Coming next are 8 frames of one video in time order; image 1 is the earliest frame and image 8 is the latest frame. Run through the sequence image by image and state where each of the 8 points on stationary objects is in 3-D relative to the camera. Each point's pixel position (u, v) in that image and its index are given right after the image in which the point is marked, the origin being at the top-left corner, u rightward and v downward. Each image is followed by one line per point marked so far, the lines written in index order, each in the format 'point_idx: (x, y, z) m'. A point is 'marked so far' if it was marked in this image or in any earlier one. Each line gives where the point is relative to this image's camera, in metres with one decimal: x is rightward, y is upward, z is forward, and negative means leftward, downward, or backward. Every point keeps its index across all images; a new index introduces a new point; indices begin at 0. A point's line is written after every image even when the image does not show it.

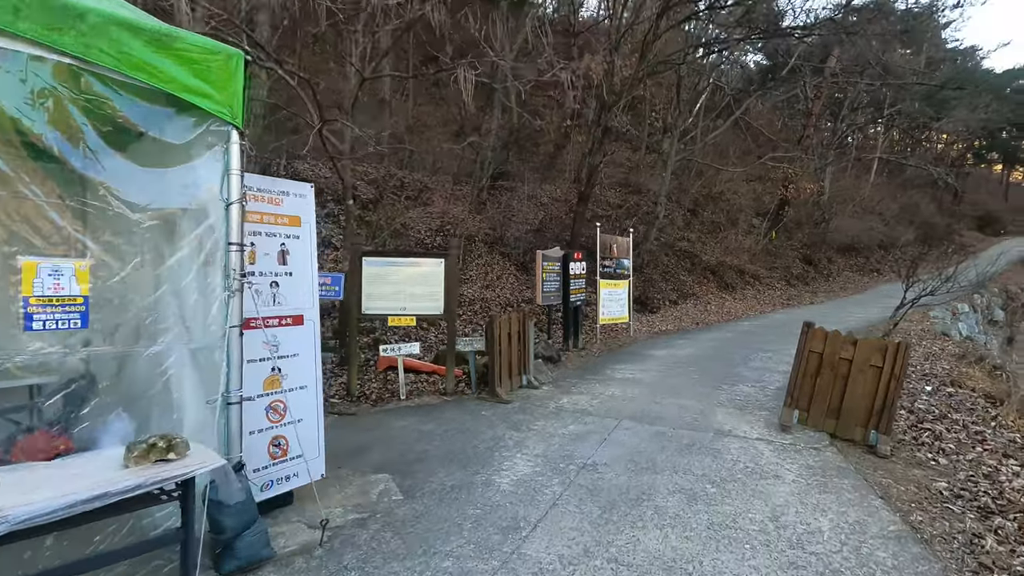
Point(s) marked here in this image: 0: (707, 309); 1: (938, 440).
0: (+6.6, -0.7, +18.3) m
1: (+4.6, -1.6, +5.7) m
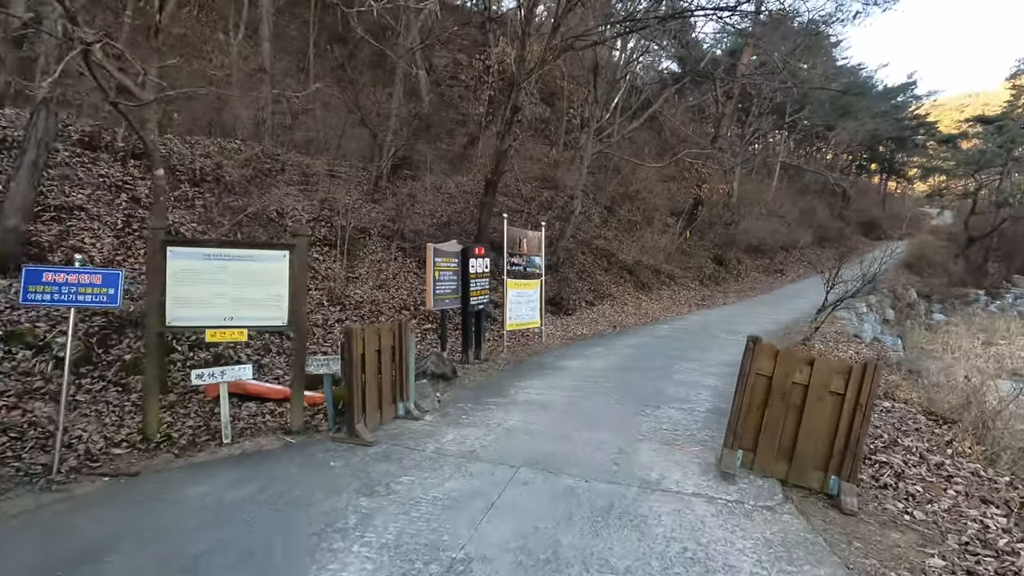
0: (+3.6, -0.7, +17.3) m
1: (+3.4, -1.7, +4.7) m
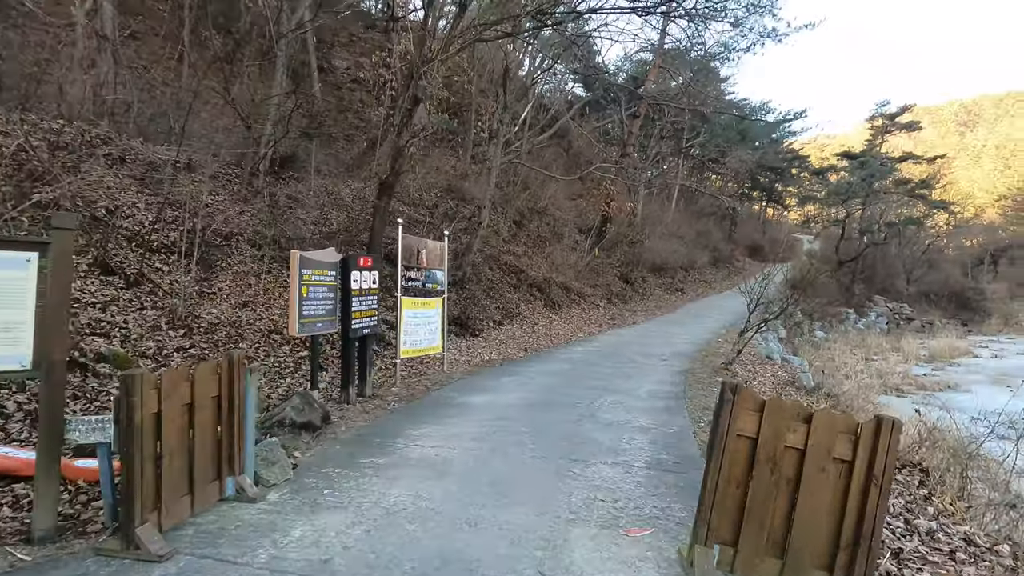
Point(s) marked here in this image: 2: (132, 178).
0: (+0.6, -1.3, +16.1) m
1: (+2.6, -1.8, +3.6) m
2: (-7.8, +2.3, +11.0) m
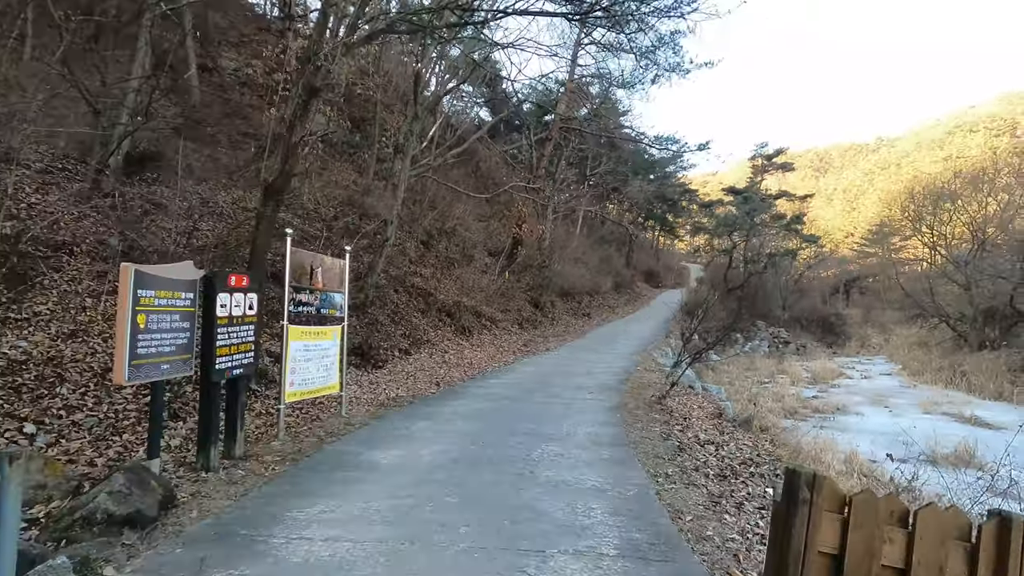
0: (-1.9, -2.0, +14.7) m
1: (+2.4, -2.0, +2.7) m
2: (-9.2, +2.0, +8.2) m
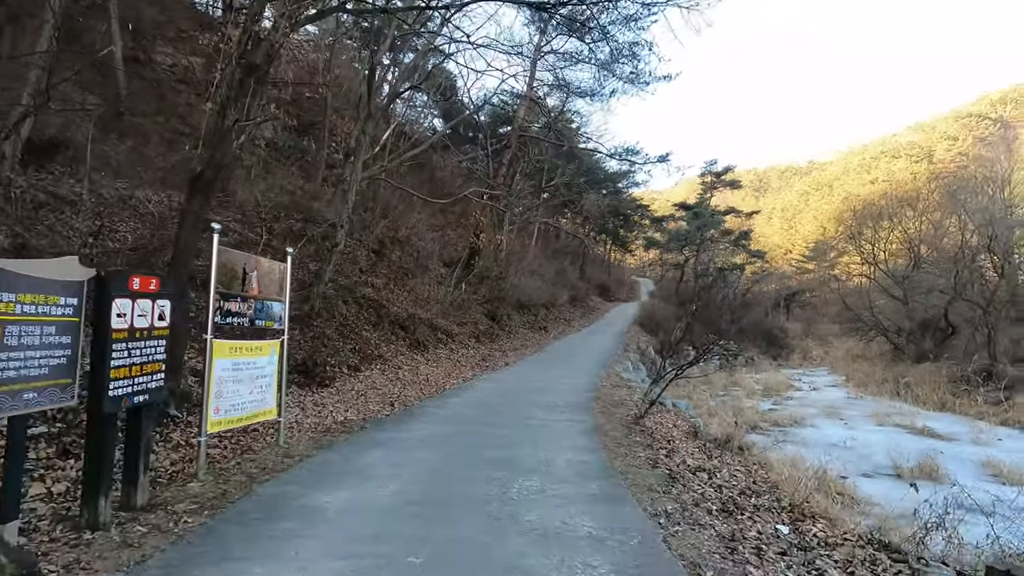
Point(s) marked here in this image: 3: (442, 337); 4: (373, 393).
0: (-2.9, -2.3, +13.5) m
1: (+2.4, -2.0, +1.9) m
2: (-9.6, +1.9, +6.6) m
3: (-2.6, -1.8, +19.6) m
4: (-3.0, -2.2, +11.4) m
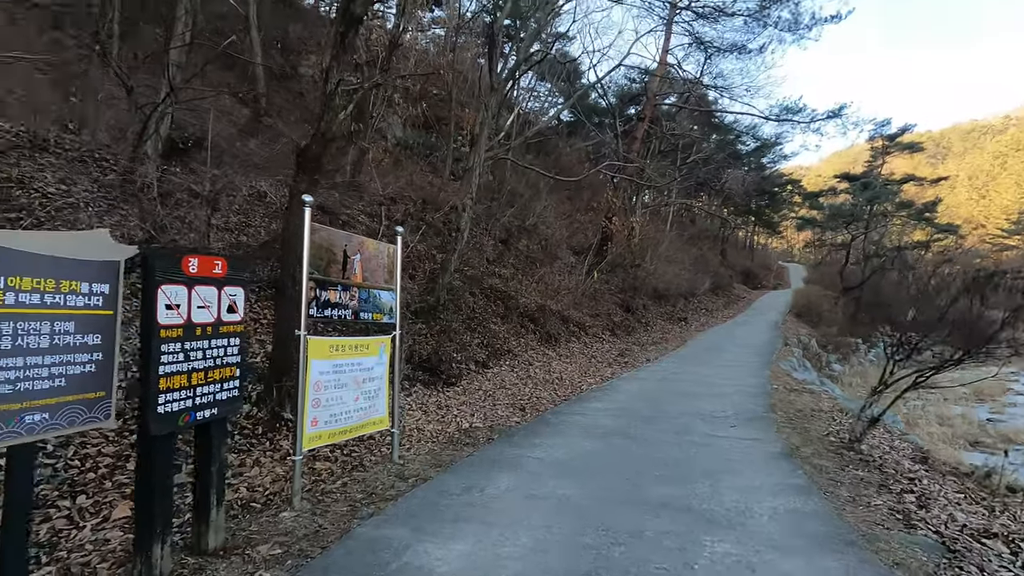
0: (+0.4, -2.0, +12.2) m
1: (+2.8, -1.8, -0.3) m
2: (-7.9, +1.9, +7.0) m
3: (+2.1, -1.4, +18.1) m
4: (-0.2, -2.0, +10.2) m
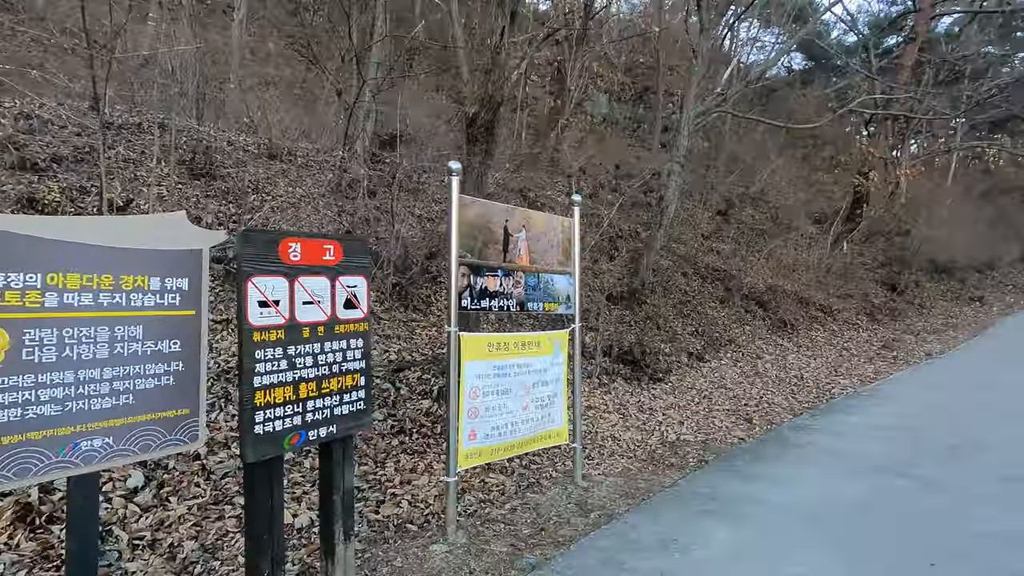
0: (+4.6, -1.6, +10.0) m
1: (+2.0, -1.8, -2.4) m
2: (-5.2, +1.9, +8.3) m
3: (+8.4, -0.7, +14.7) m
4: (+3.3, -1.7, +8.4) m
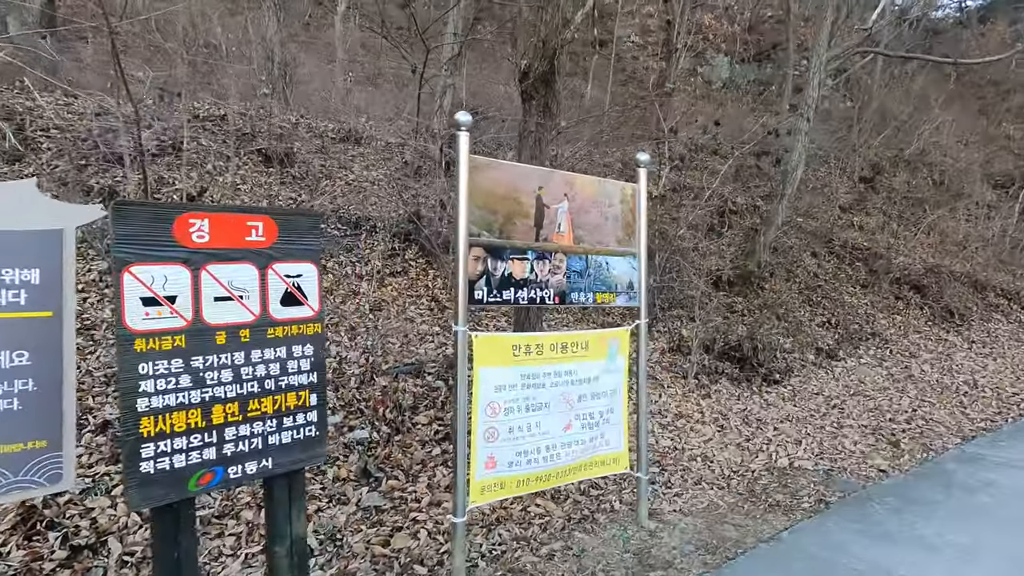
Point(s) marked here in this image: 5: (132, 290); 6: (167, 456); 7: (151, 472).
0: (+5.9, -1.3, +8.0) m
1: (+0.7, -1.9, -3.6) m
2: (-4.0, +2.1, +8.3) m
3: (+10.6, -0.3, +11.8) m
4: (+4.3, -1.4, +6.7) m
5: (-1.3, 0.0, +2.0) m
6: (-1.3, -0.6, +2.0) m
7: (-1.3, -0.6, +2.0) m
